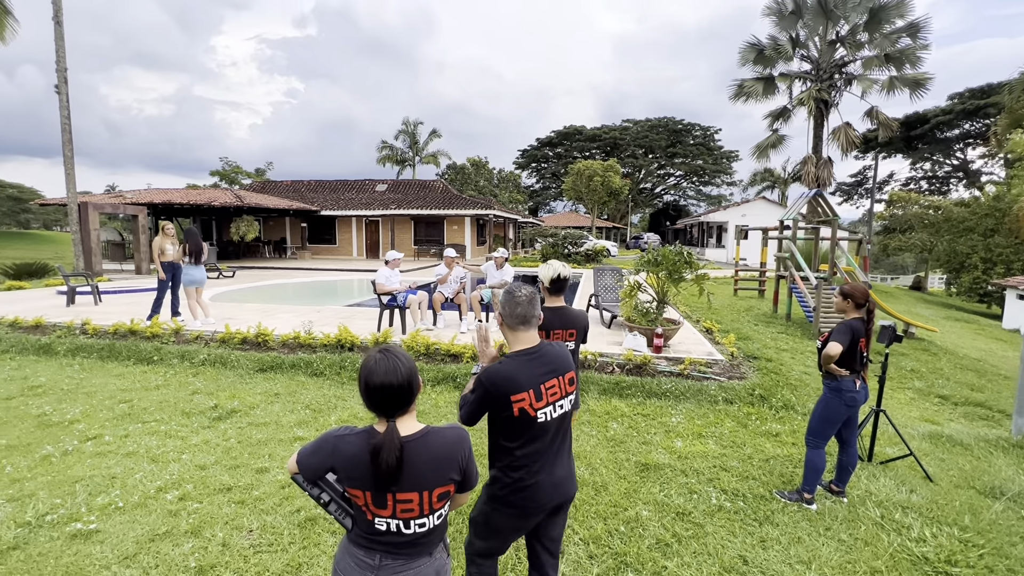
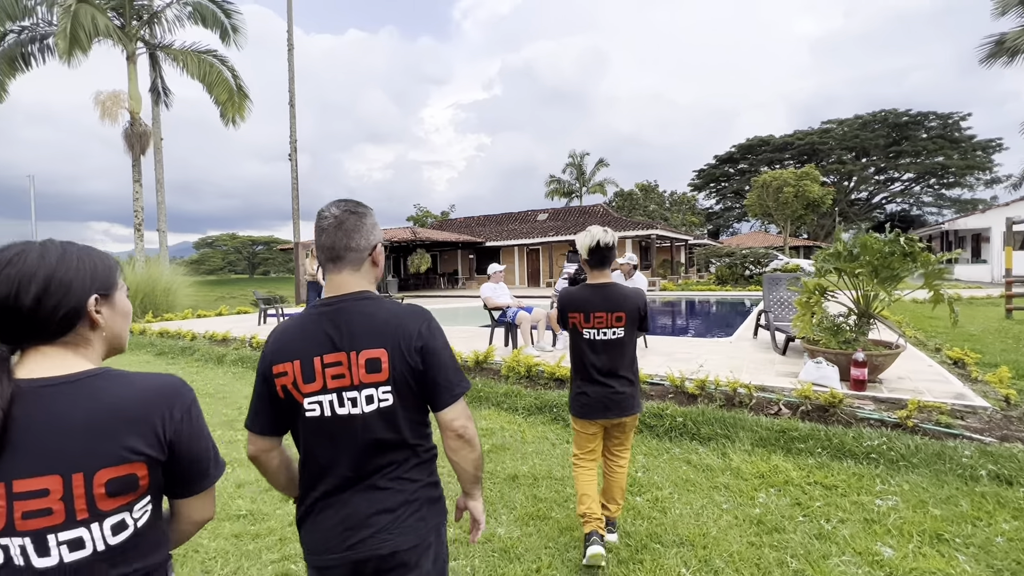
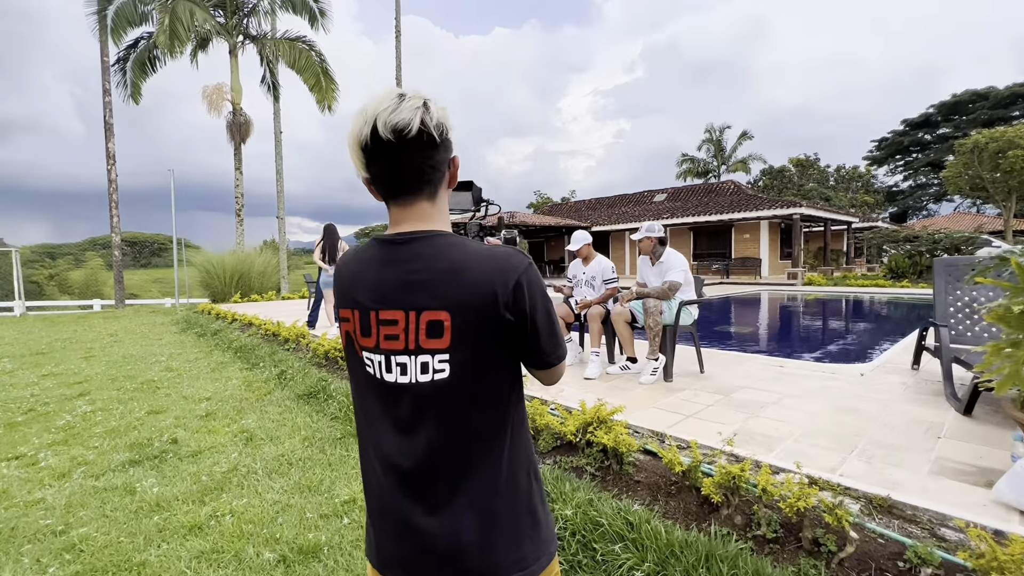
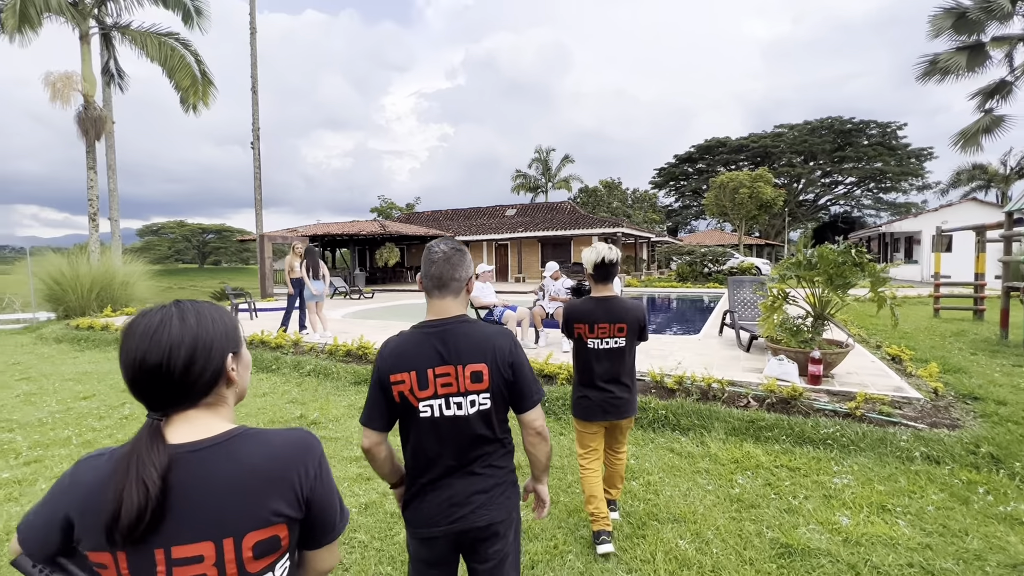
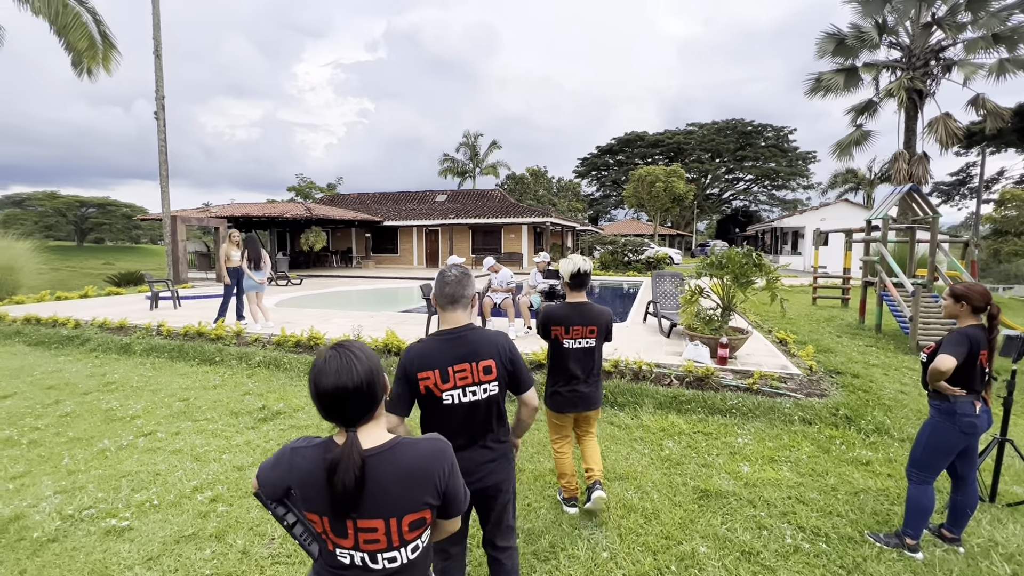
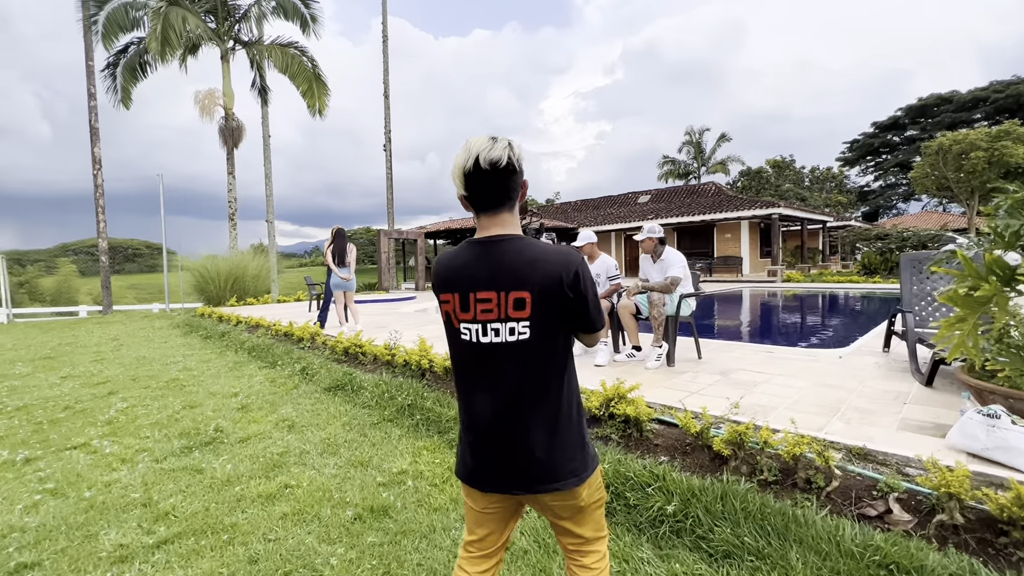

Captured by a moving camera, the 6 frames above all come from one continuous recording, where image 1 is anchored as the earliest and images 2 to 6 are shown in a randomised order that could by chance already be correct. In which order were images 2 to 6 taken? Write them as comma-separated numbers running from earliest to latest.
5, 4, 2, 6, 3
